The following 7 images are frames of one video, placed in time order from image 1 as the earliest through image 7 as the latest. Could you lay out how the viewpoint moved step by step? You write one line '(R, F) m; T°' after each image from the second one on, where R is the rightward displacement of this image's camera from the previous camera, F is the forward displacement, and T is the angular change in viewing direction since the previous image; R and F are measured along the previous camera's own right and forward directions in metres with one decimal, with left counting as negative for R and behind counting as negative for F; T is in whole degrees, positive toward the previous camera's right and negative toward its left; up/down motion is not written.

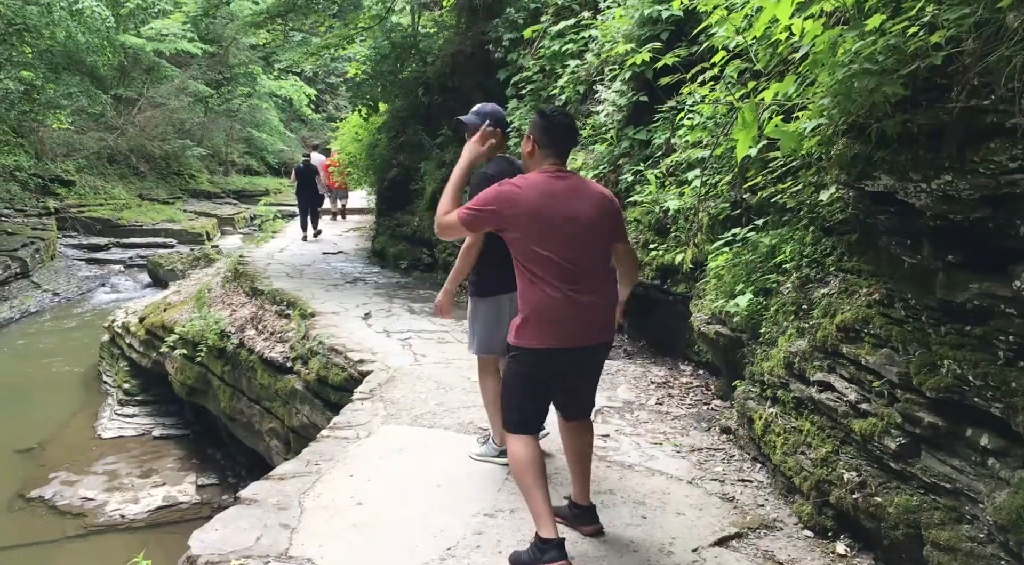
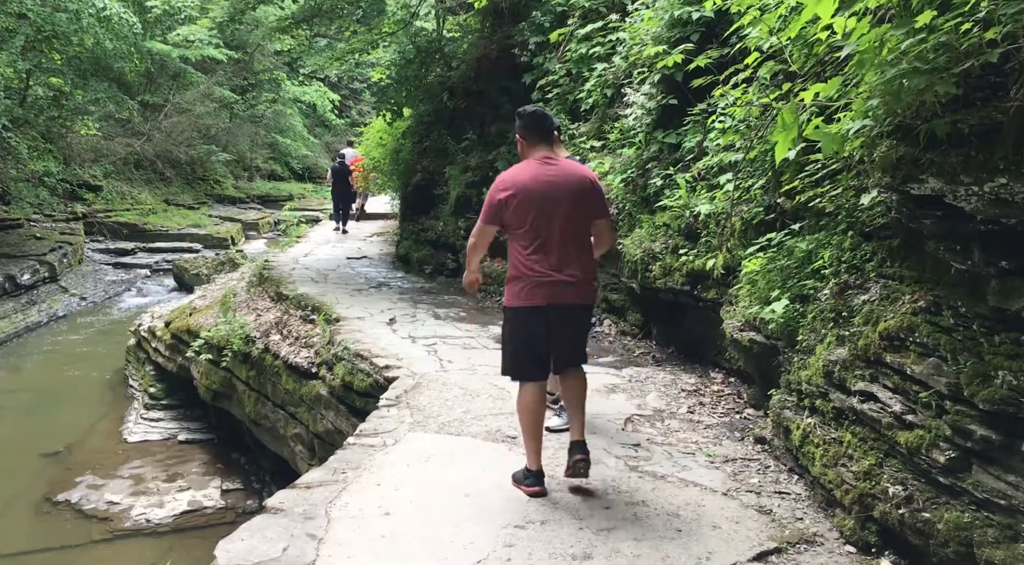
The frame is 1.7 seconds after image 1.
(0.0, +0.1) m; -1°
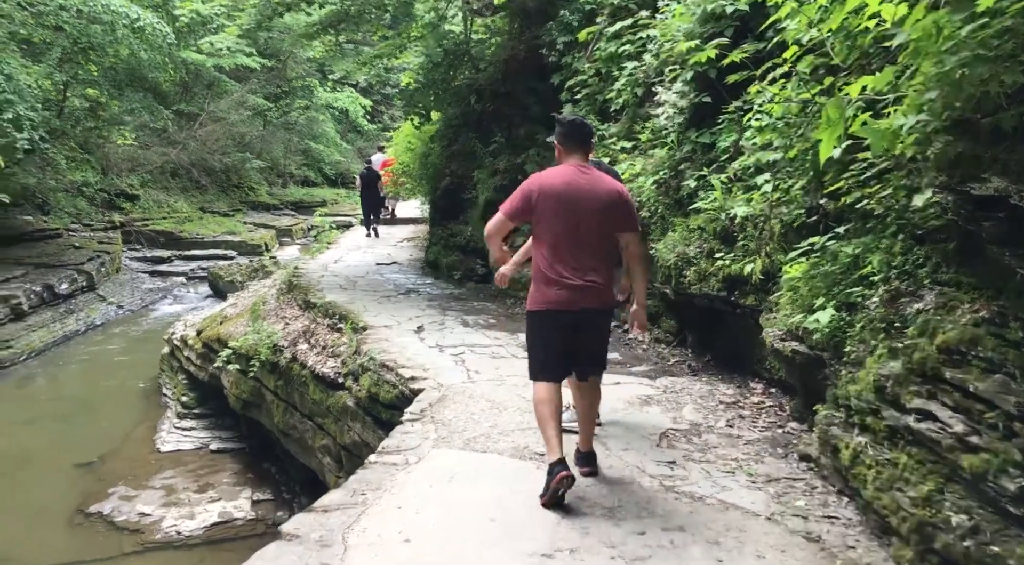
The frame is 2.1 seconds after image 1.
(0.0, +0.2) m; -2°
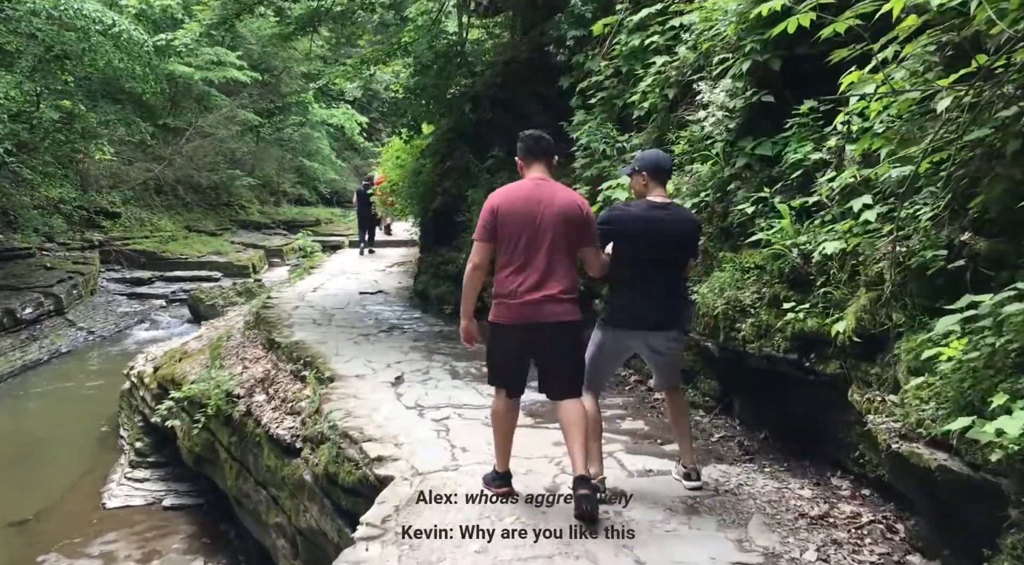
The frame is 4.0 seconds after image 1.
(0.0, +1.5) m; 0°
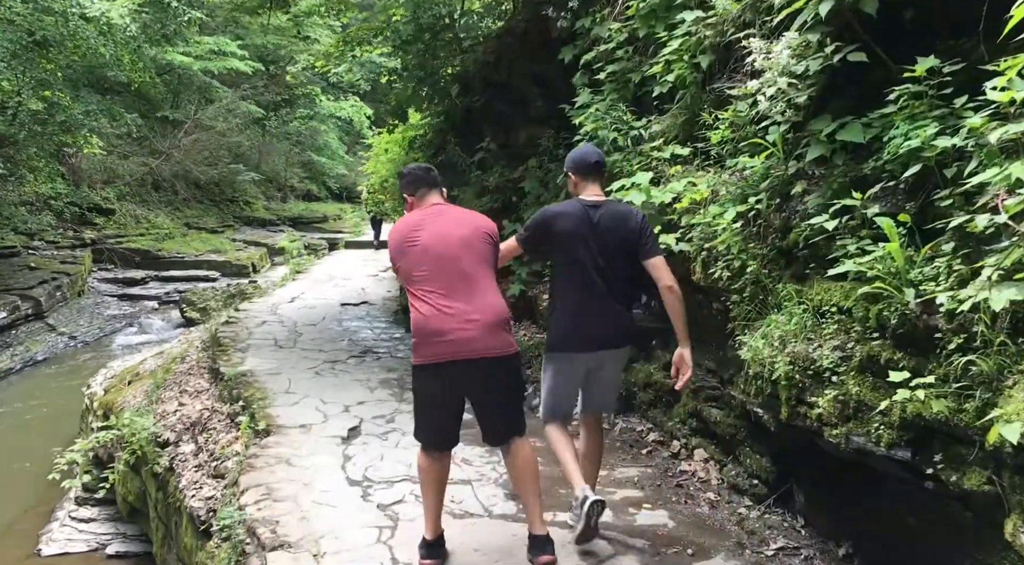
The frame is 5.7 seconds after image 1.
(+0.2, +1.6) m; -1°
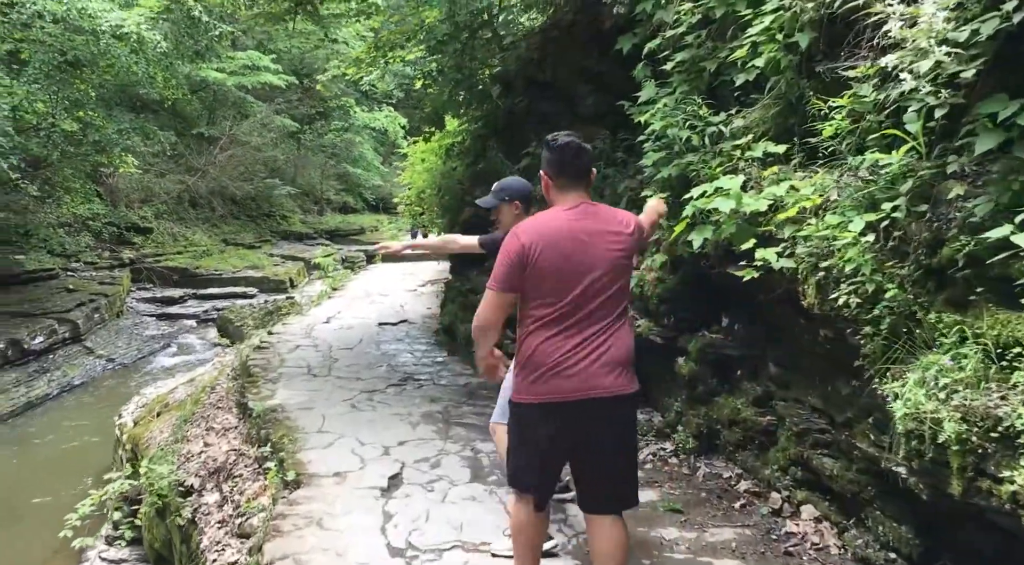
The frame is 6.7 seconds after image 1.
(-0.1, +0.7) m; -2°
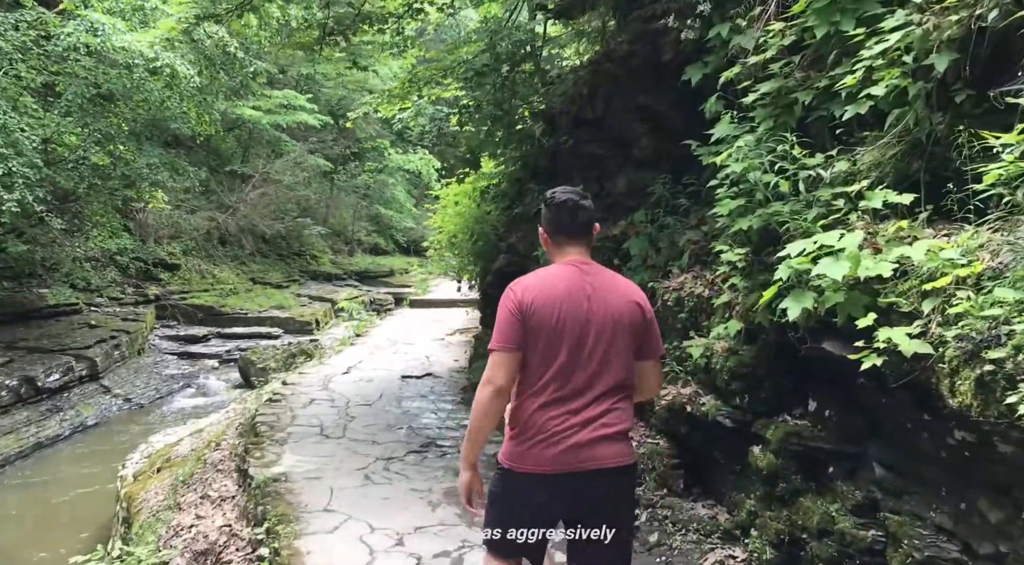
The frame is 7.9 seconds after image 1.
(-0.1, +0.8) m; -2°
